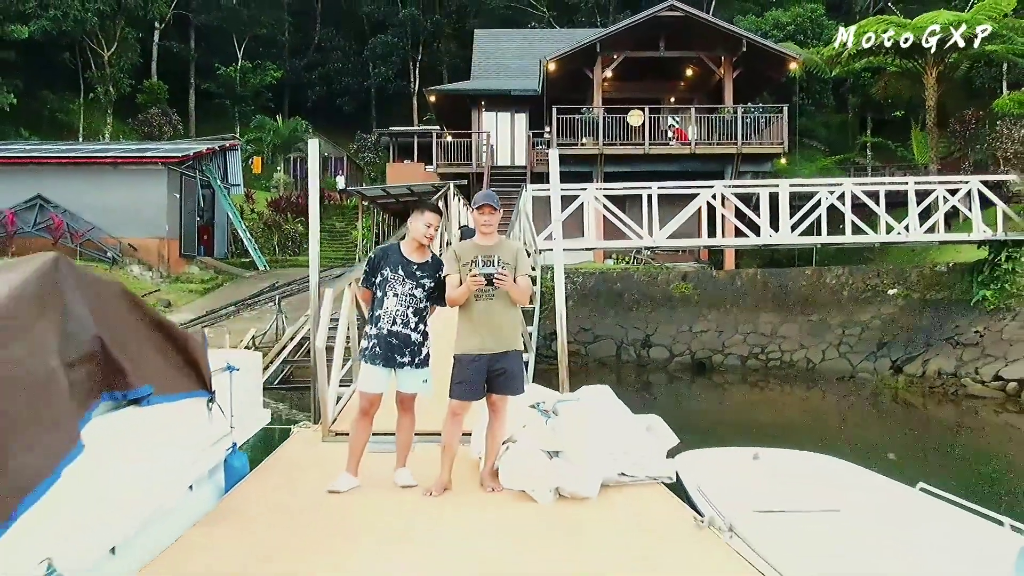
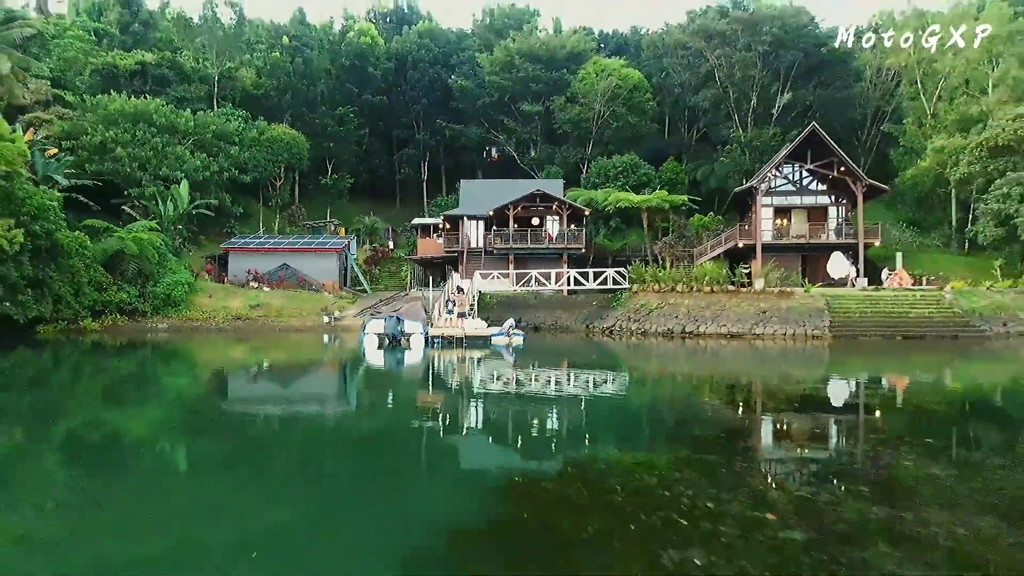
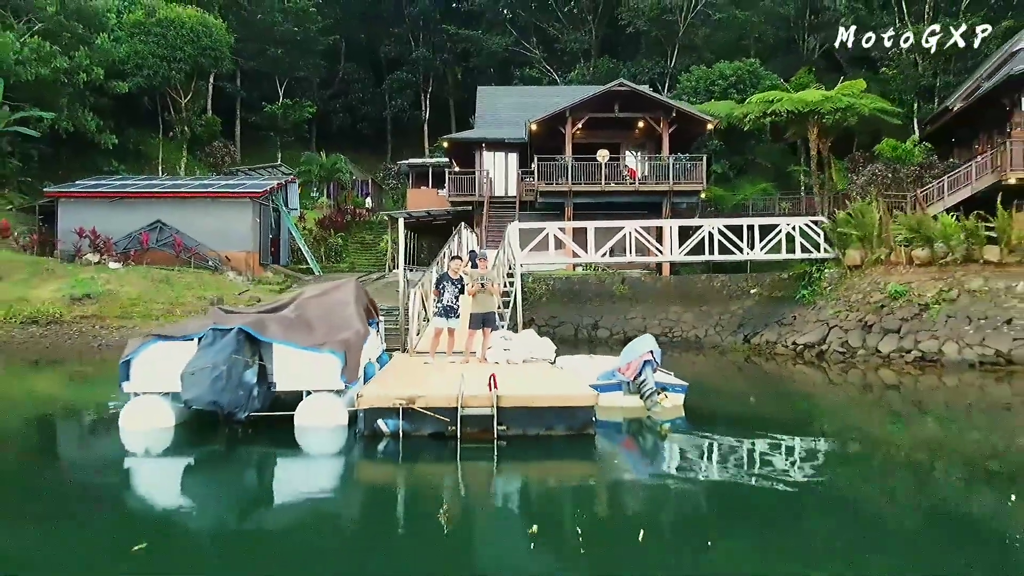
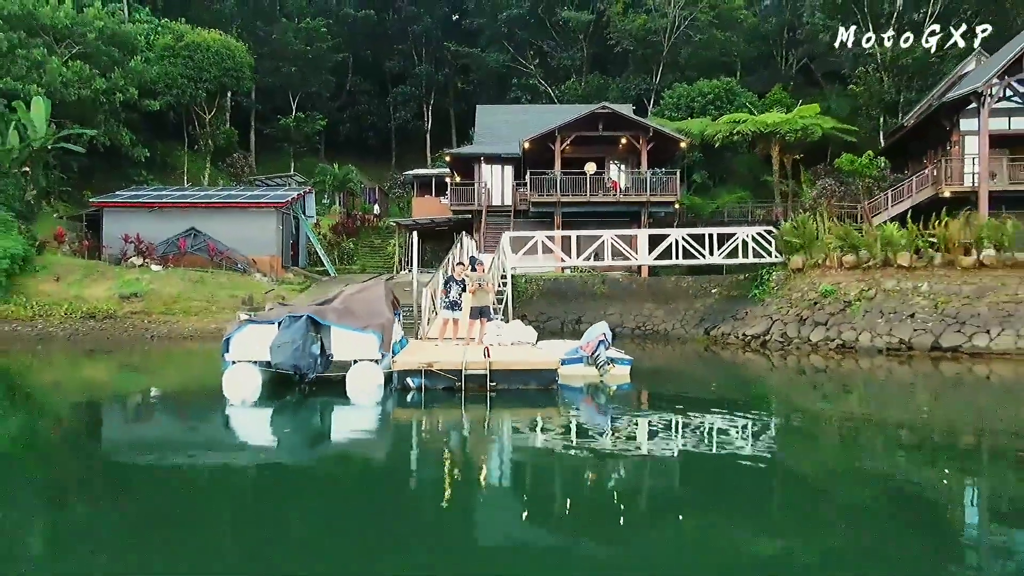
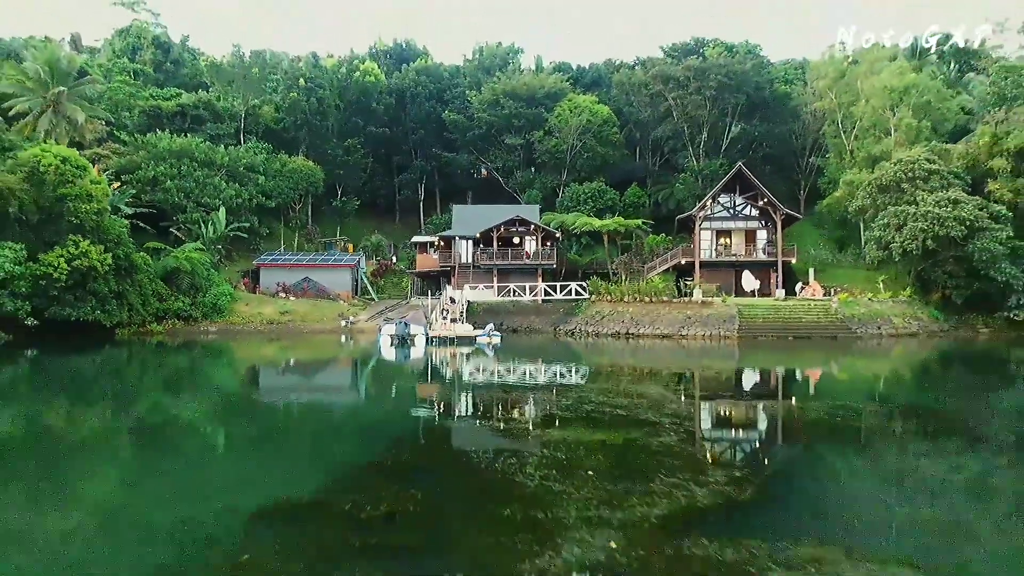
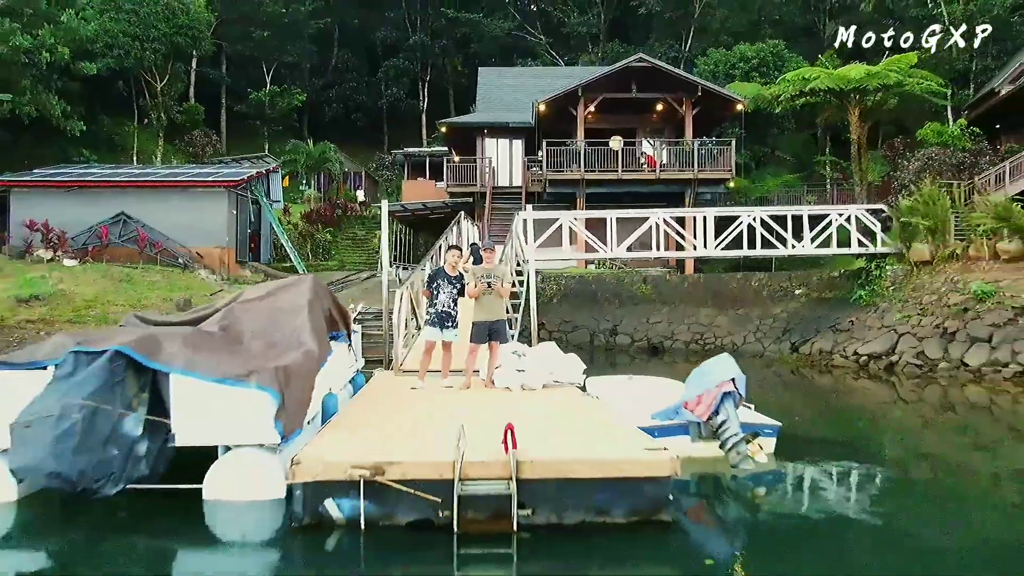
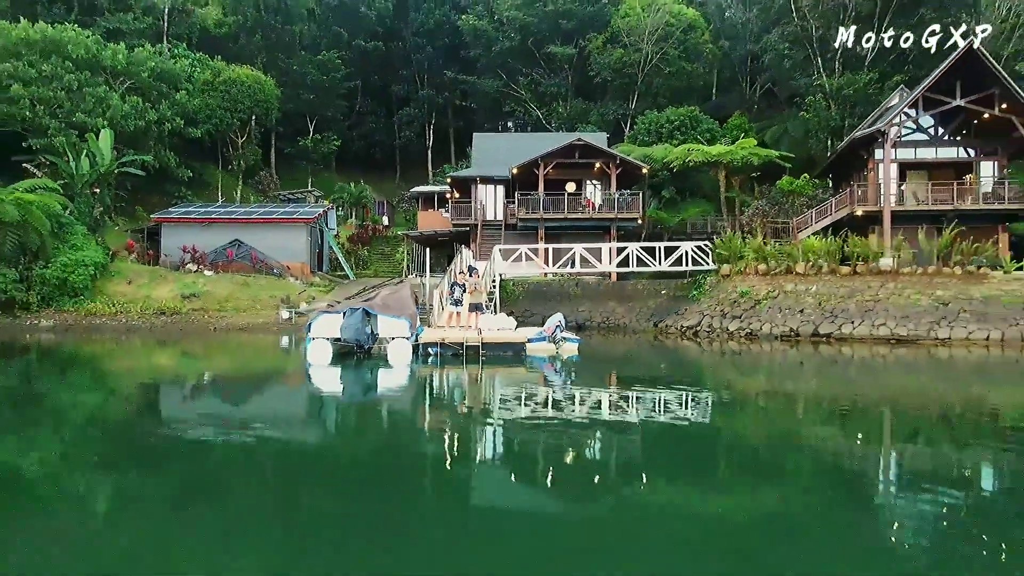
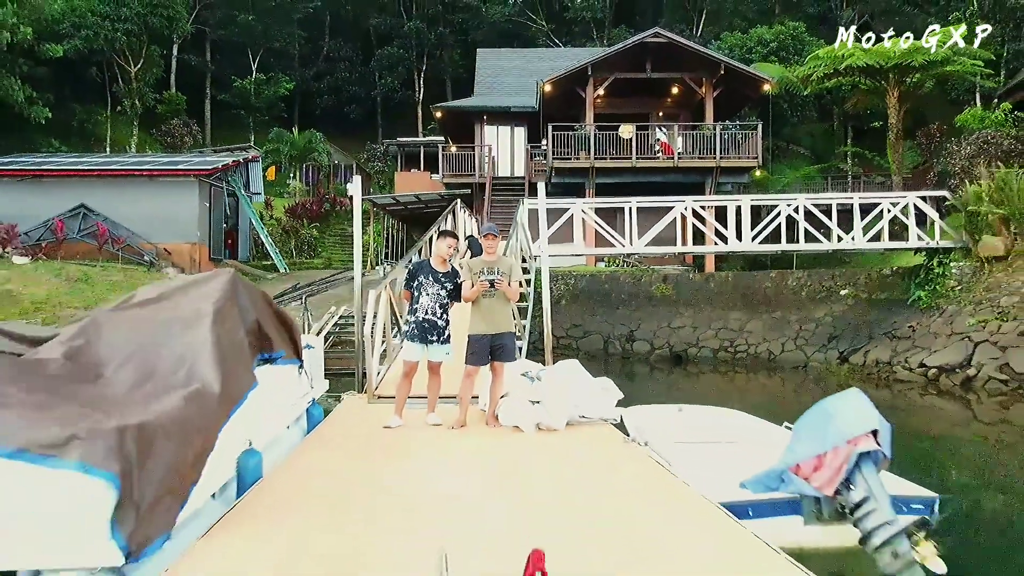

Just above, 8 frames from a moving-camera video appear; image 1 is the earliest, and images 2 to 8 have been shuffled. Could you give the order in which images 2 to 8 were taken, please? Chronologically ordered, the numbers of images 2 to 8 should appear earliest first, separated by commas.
8, 6, 3, 4, 7, 2, 5
